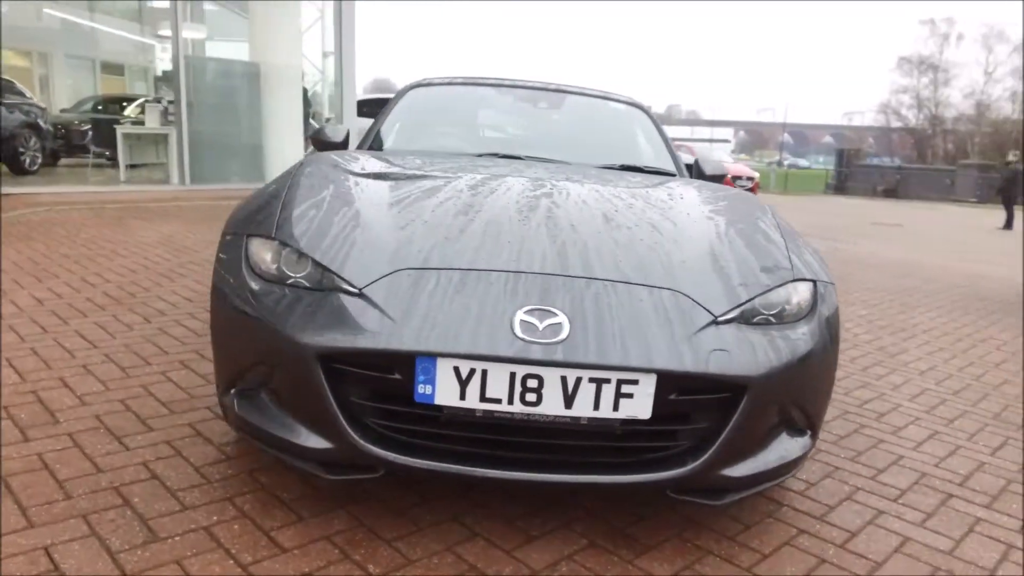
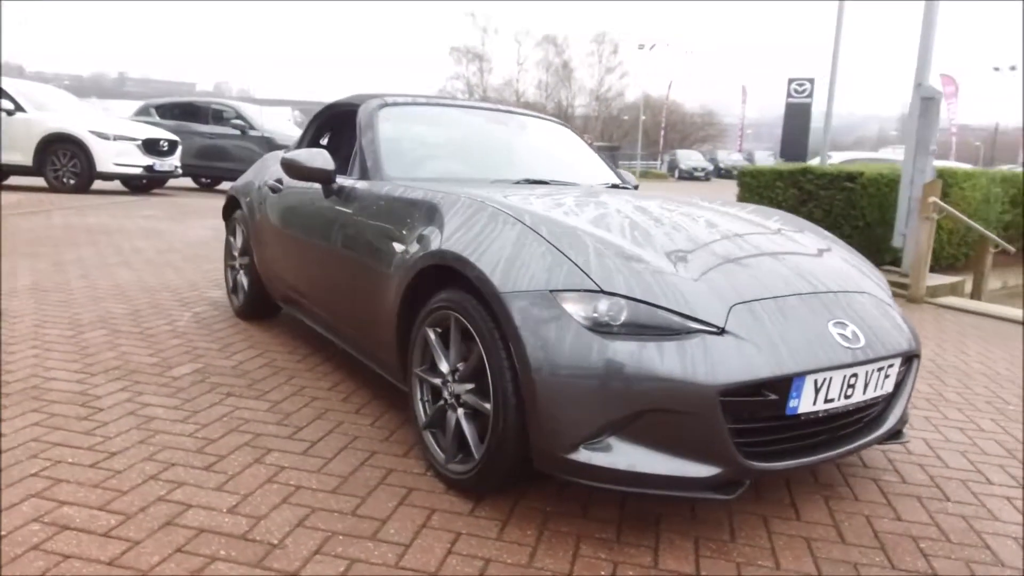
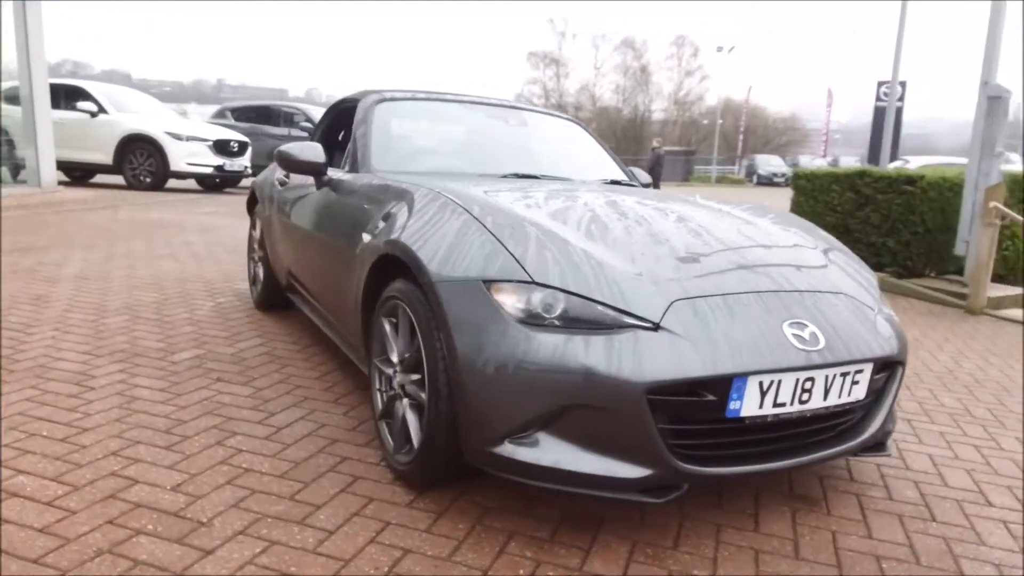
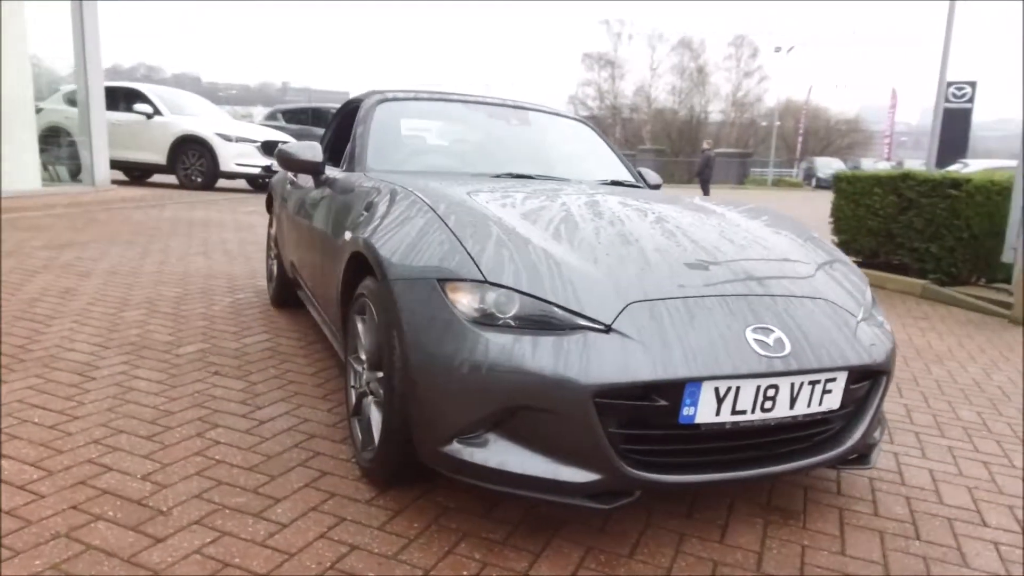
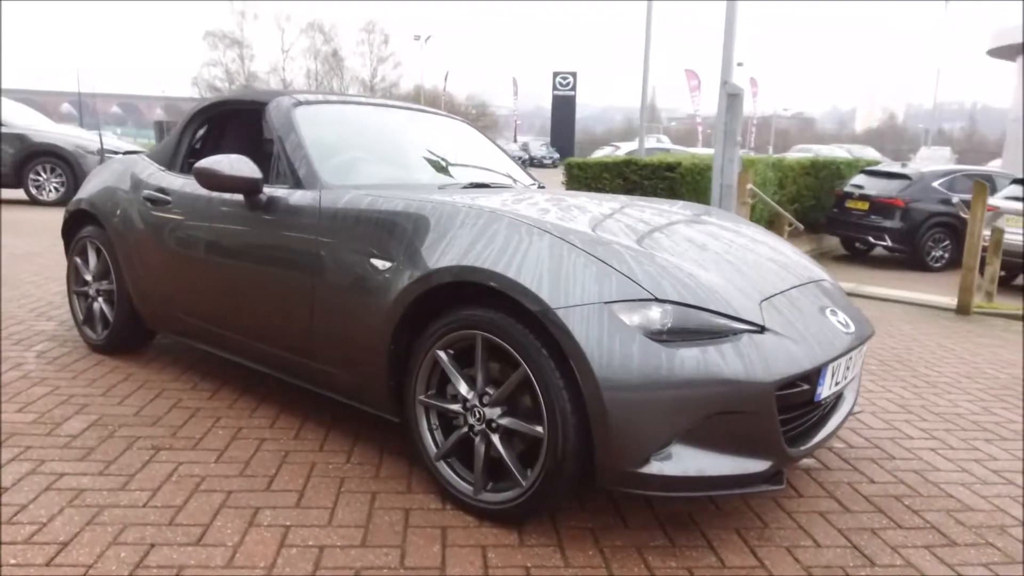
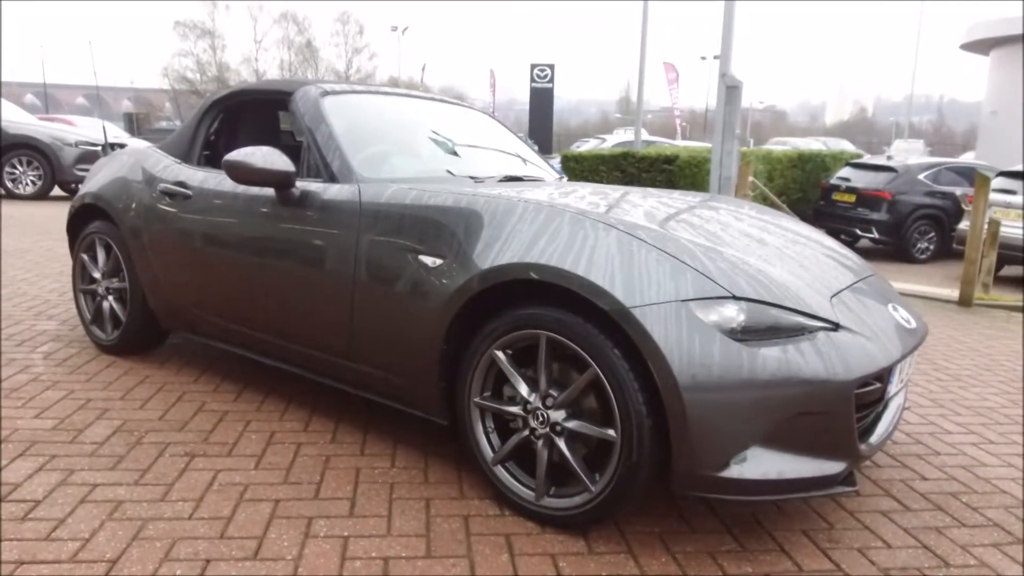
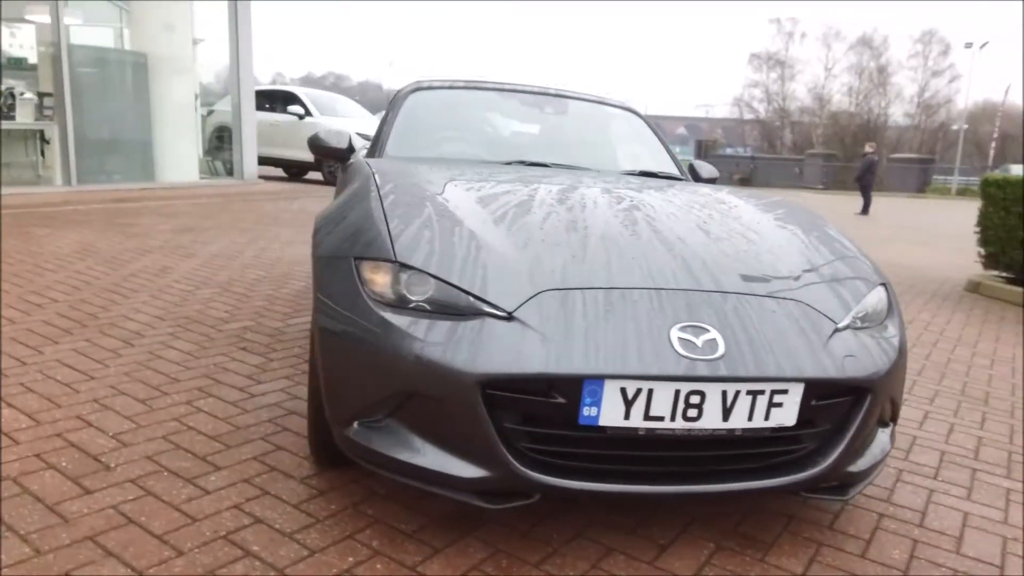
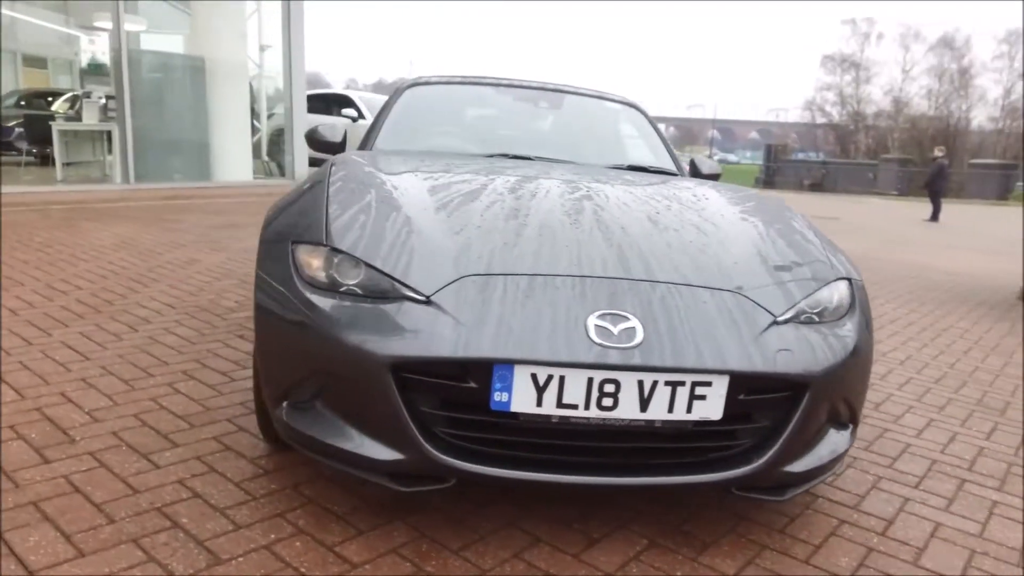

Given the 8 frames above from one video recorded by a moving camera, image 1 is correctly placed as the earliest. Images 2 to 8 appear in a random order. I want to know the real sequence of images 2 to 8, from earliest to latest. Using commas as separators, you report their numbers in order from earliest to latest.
8, 7, 4, 3, 2, 5, 6
